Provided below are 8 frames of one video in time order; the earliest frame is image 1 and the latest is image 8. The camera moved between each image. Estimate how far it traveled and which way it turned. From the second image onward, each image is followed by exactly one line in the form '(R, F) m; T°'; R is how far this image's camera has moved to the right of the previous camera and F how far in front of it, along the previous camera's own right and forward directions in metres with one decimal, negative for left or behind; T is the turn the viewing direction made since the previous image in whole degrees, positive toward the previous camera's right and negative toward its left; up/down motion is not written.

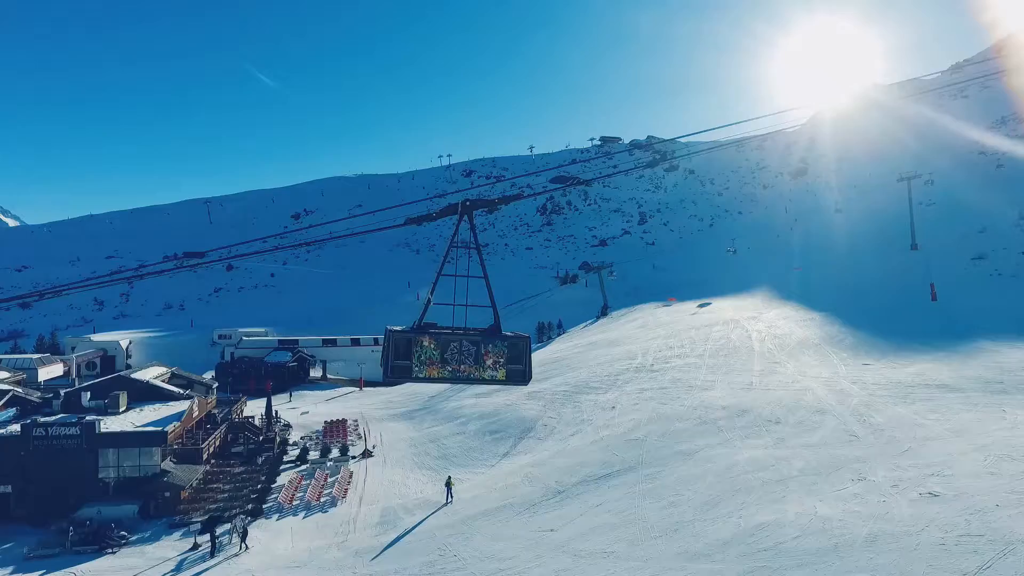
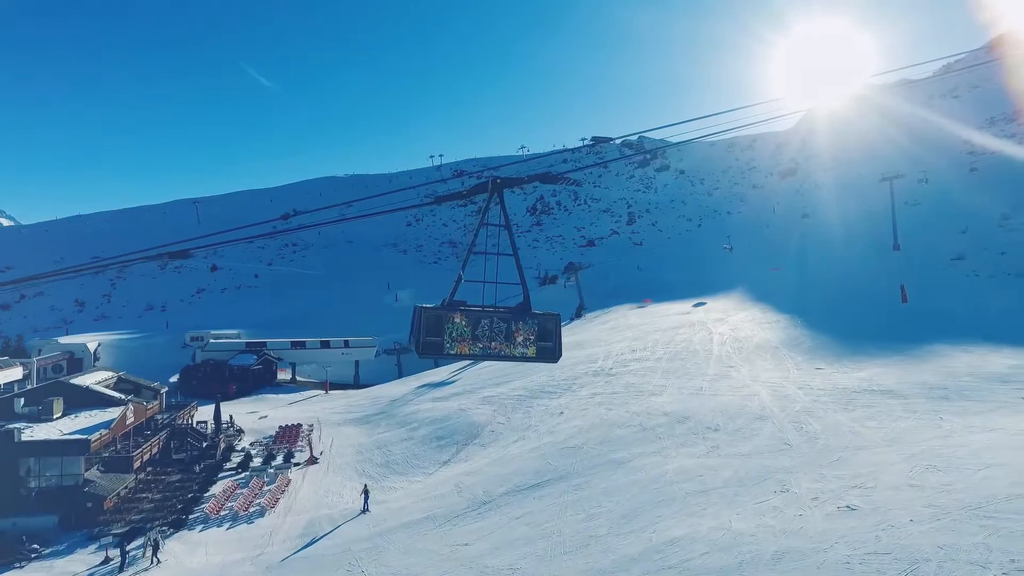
(+1.7, +0.5) m; 0°
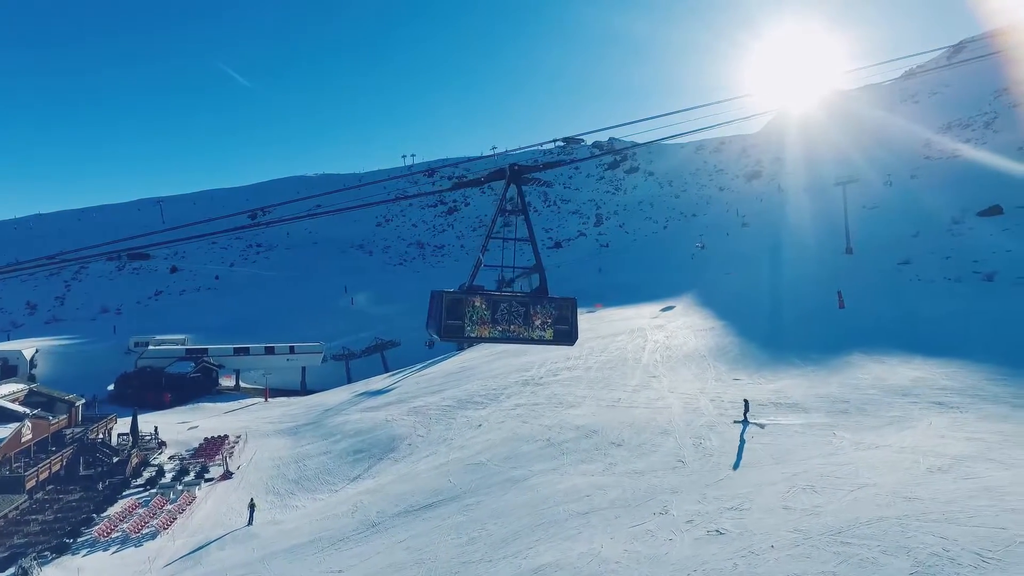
(+2.0, +0.3) m; +2°
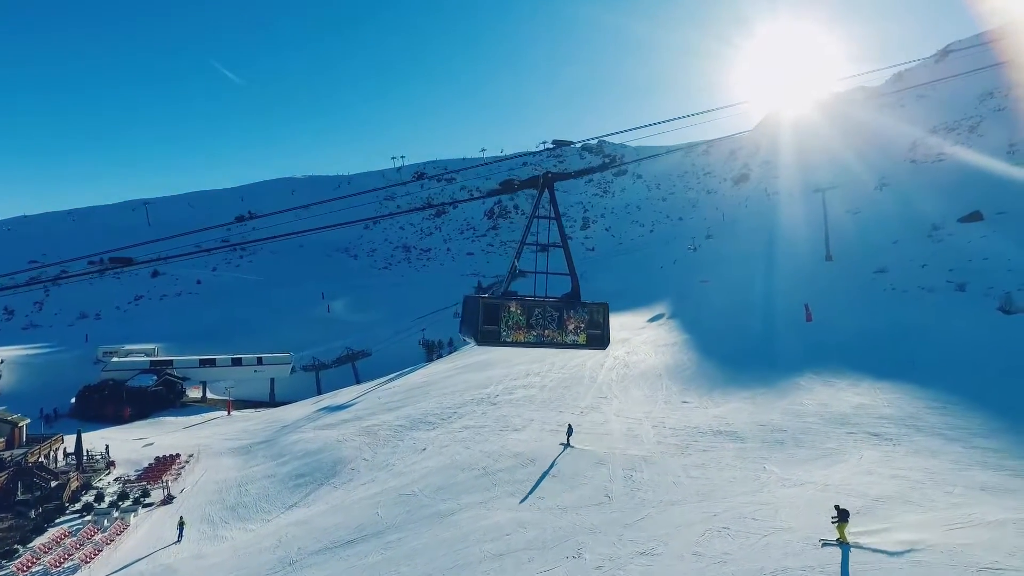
(+1.6, +0.4) m; 0°
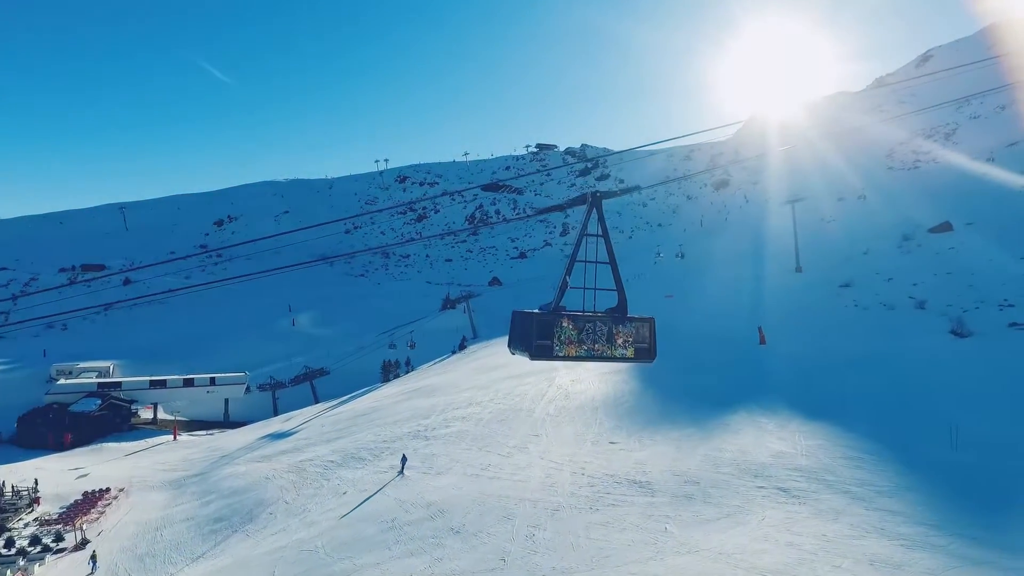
(+2.1, +0.5) m; +1°
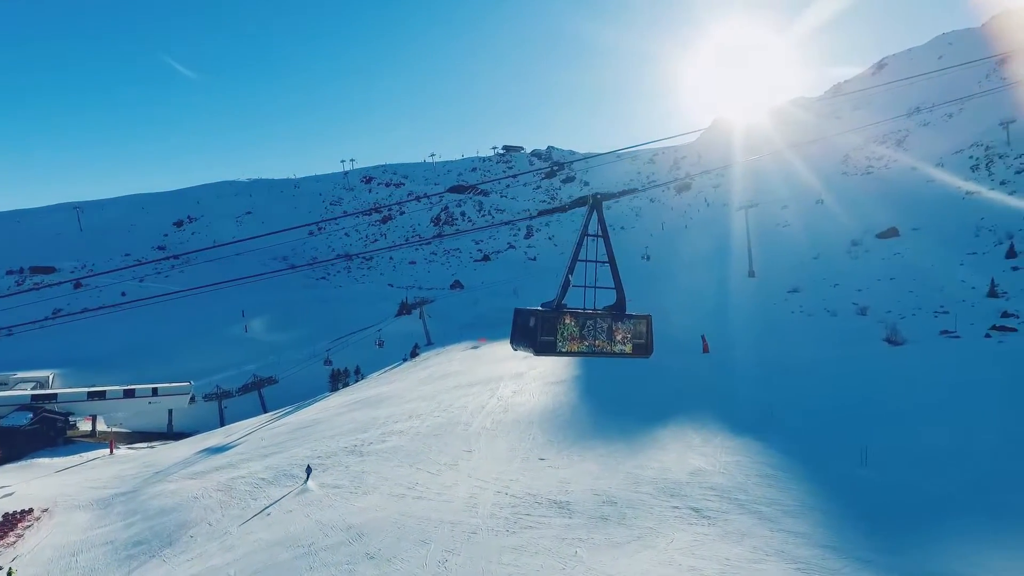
(+1.3, +0.1) m; +3°
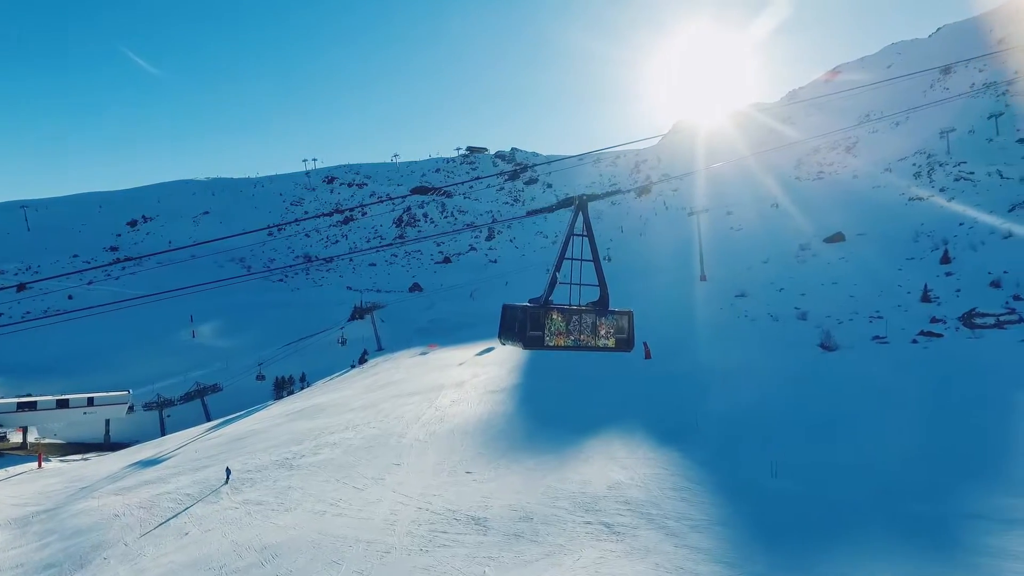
(+1.3, 0.0) m; +3°
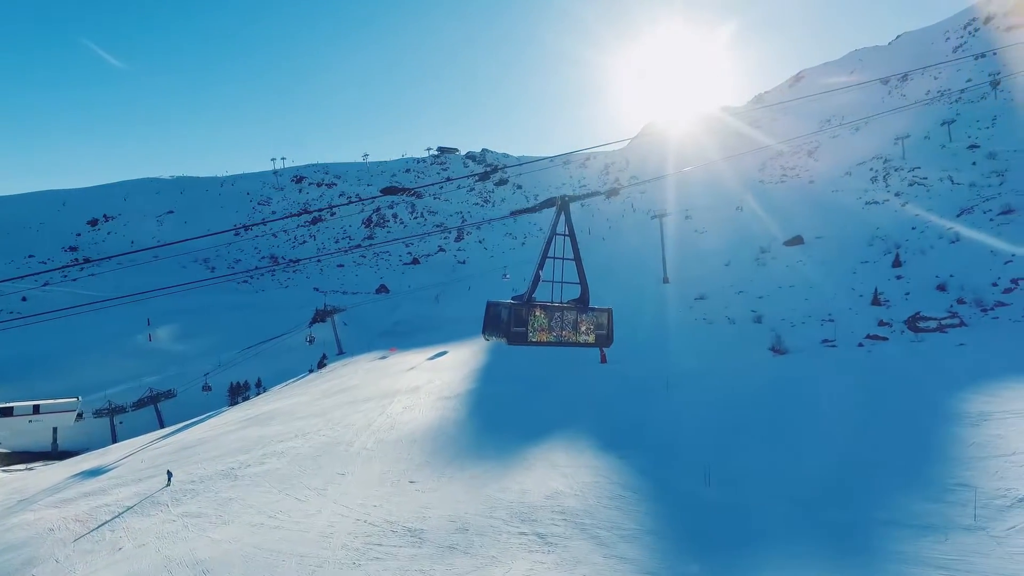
(+1.0, 0.0) m; +2°
